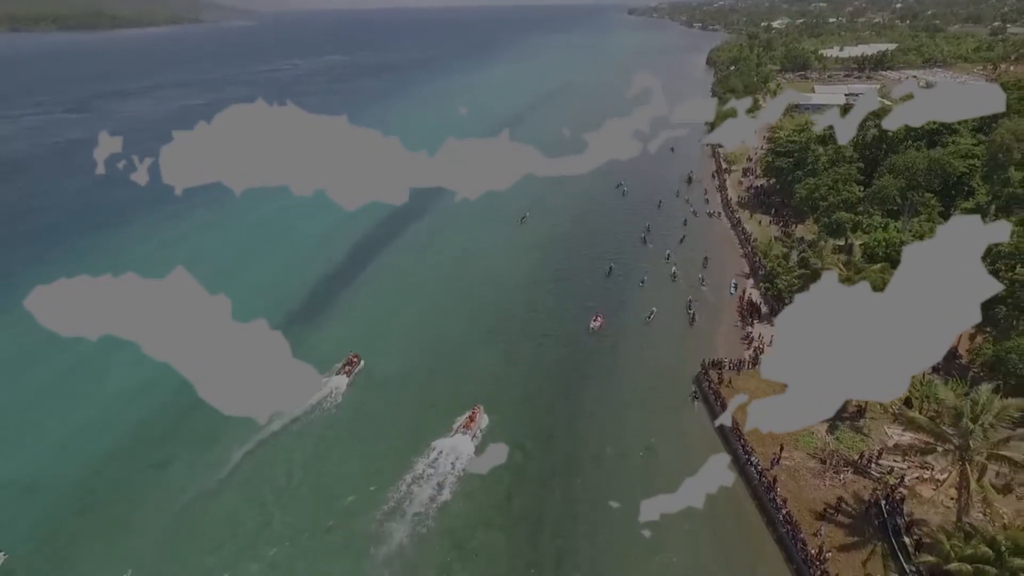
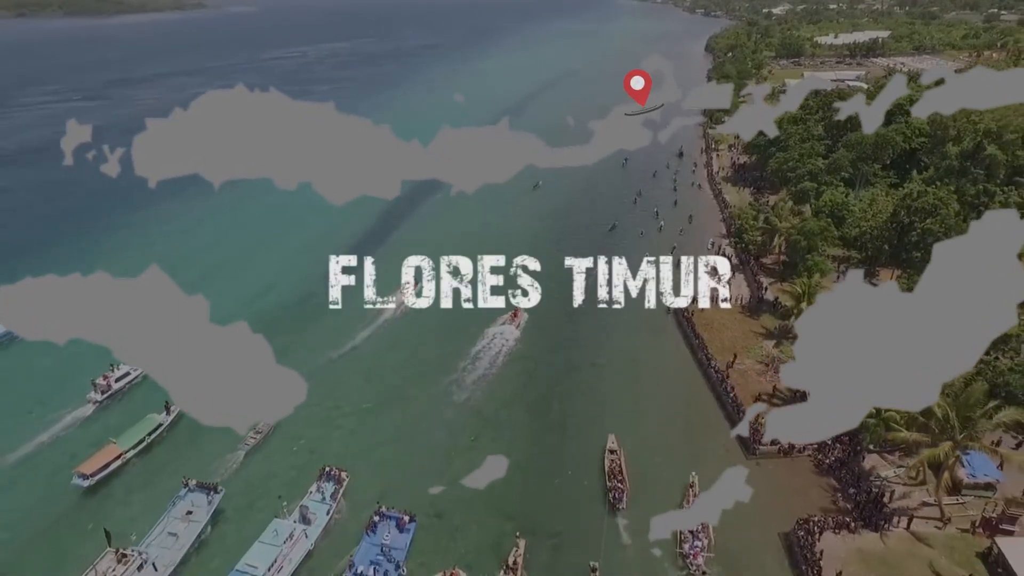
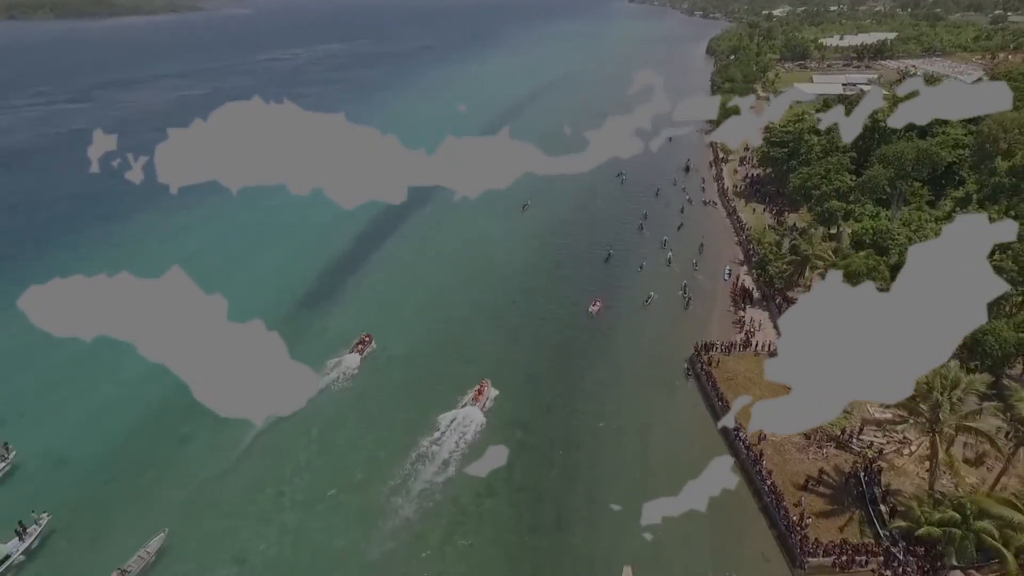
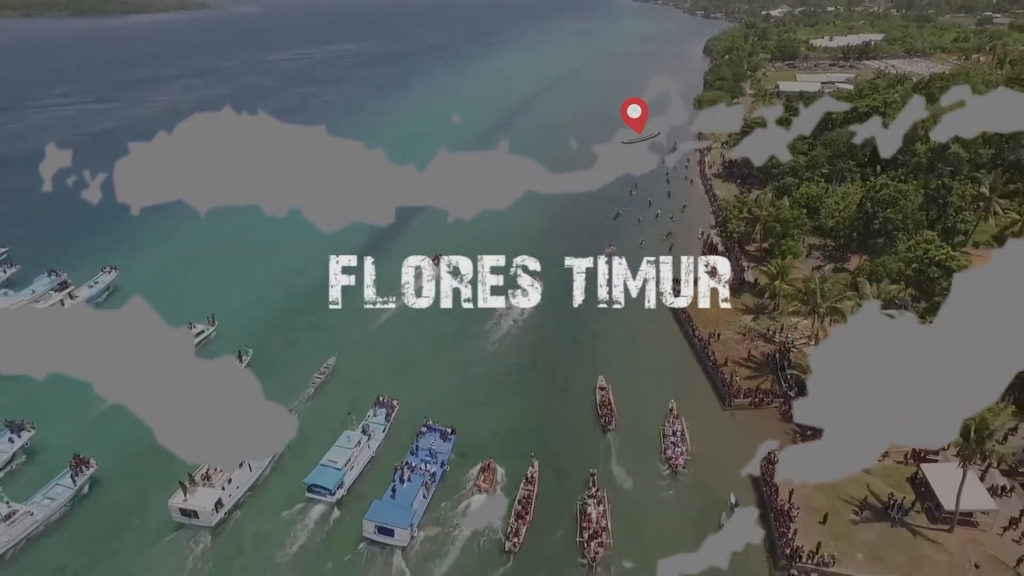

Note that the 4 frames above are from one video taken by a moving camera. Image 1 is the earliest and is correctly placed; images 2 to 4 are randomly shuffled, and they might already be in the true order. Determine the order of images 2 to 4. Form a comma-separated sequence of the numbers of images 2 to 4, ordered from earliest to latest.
3, 2, 4
